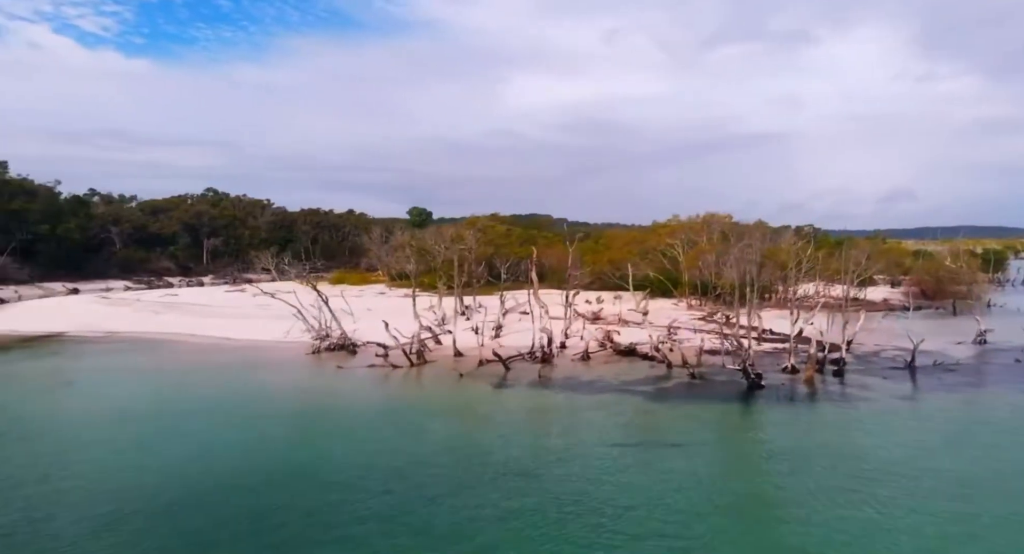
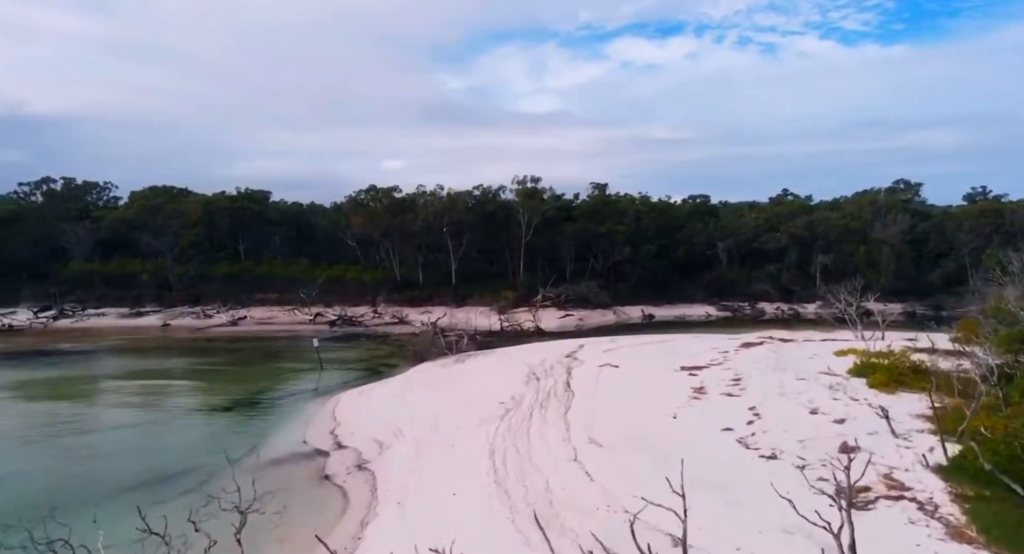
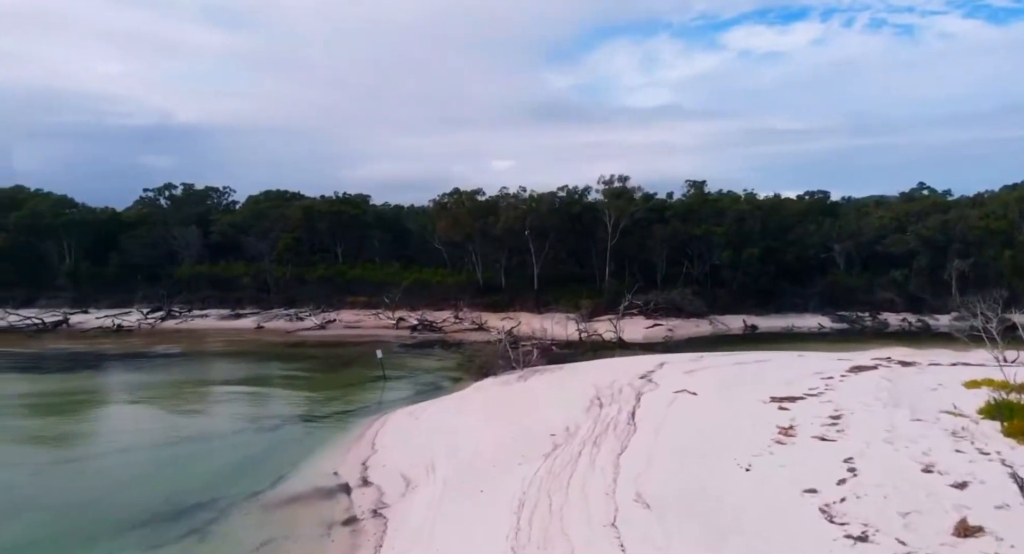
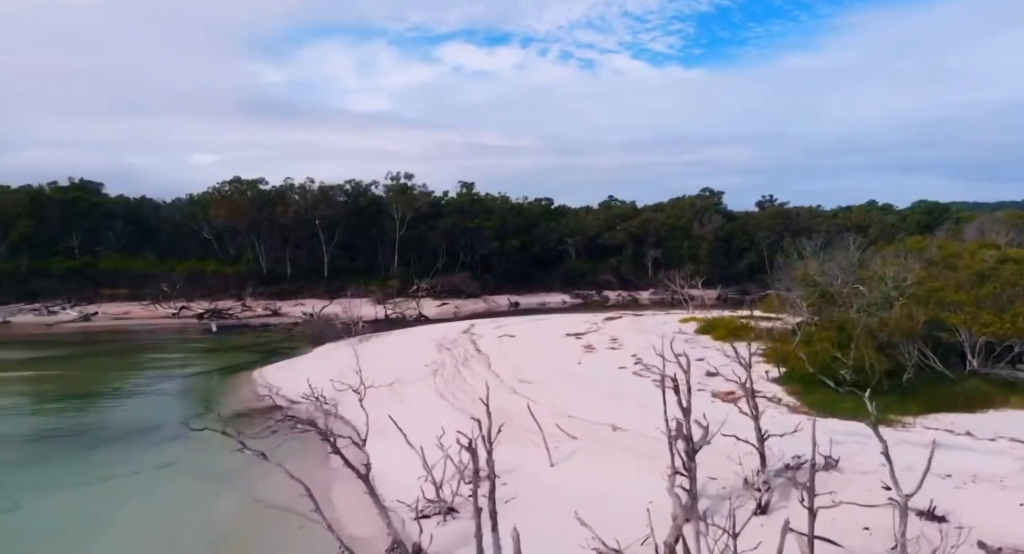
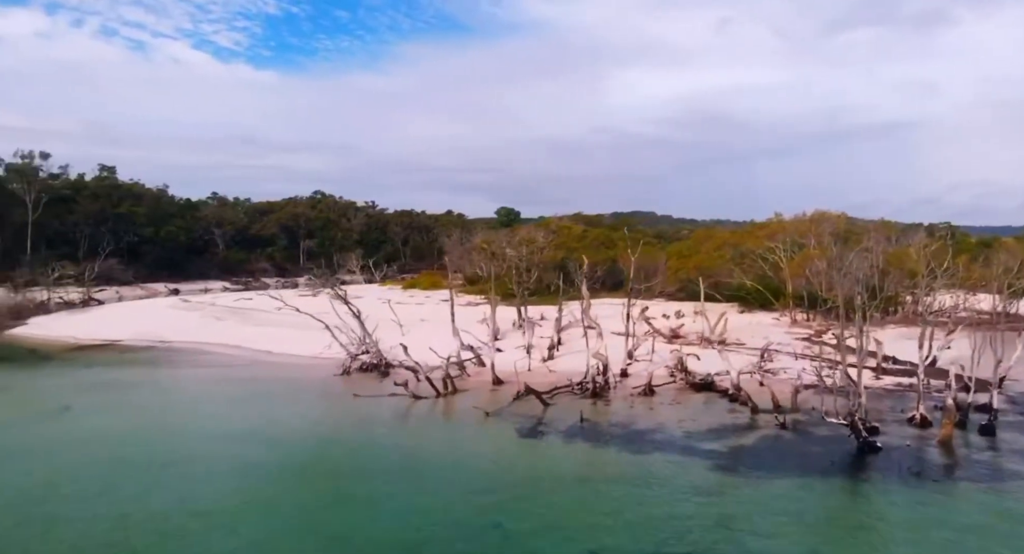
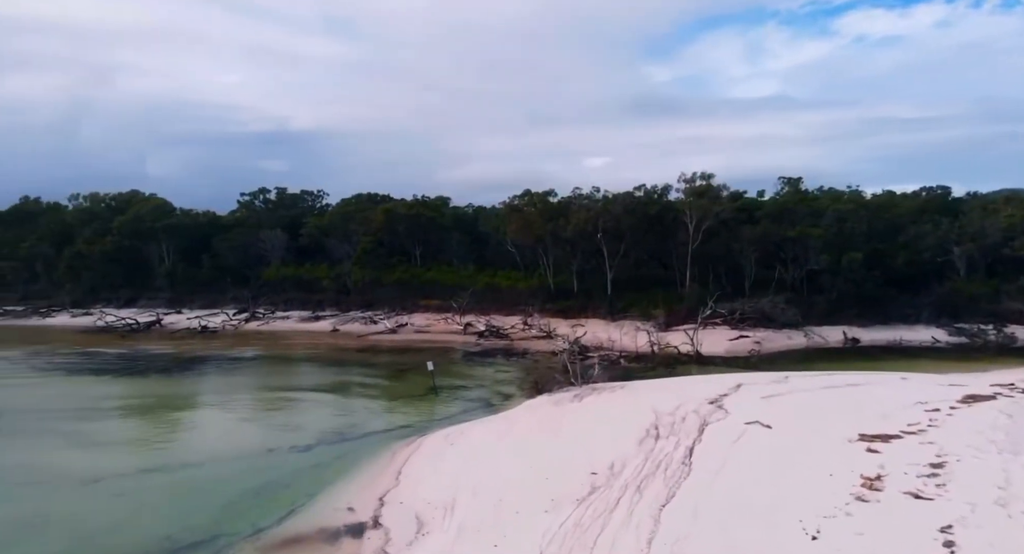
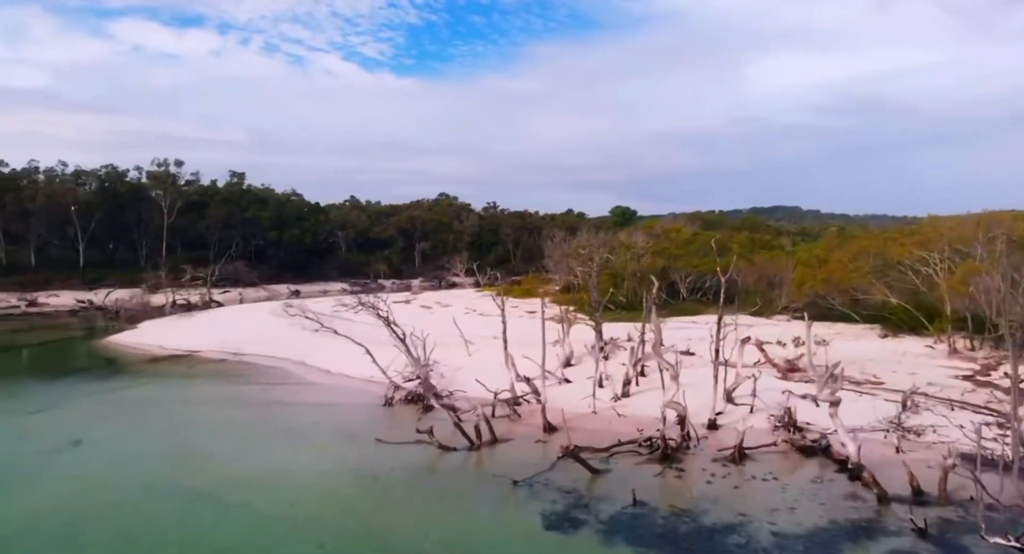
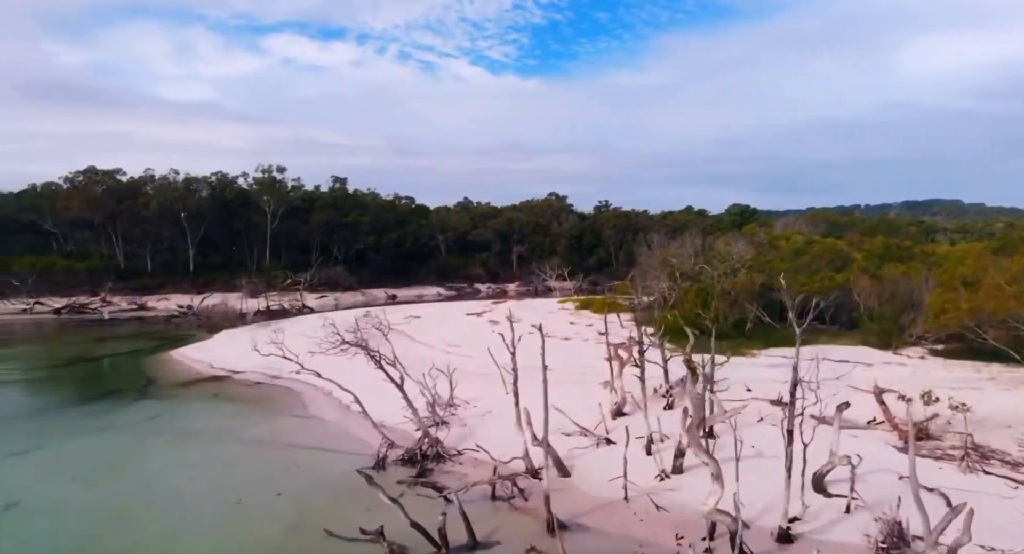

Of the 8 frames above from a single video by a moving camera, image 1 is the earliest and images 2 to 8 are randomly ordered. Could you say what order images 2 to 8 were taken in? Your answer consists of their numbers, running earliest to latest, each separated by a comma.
5, 7, 8, 4, 2, 3, 6
